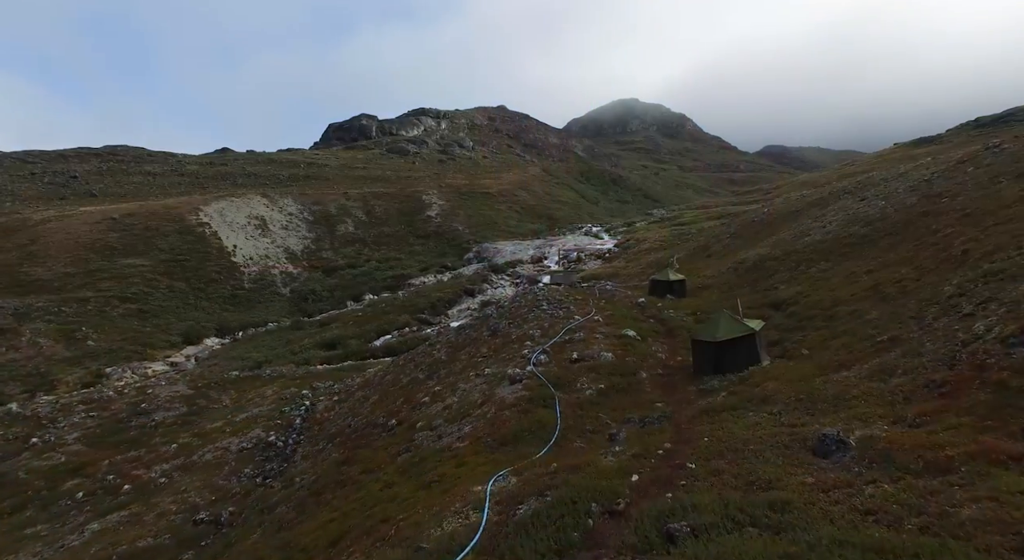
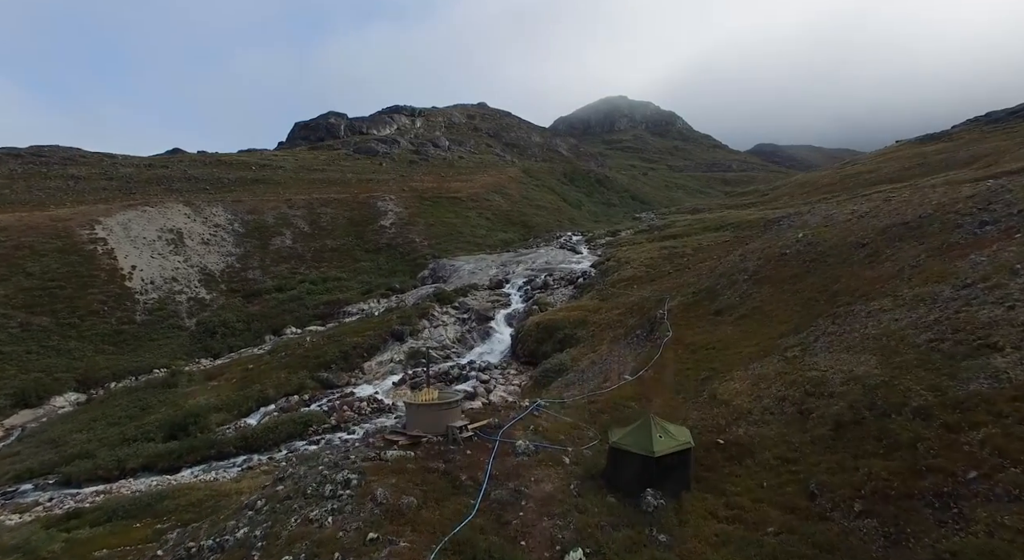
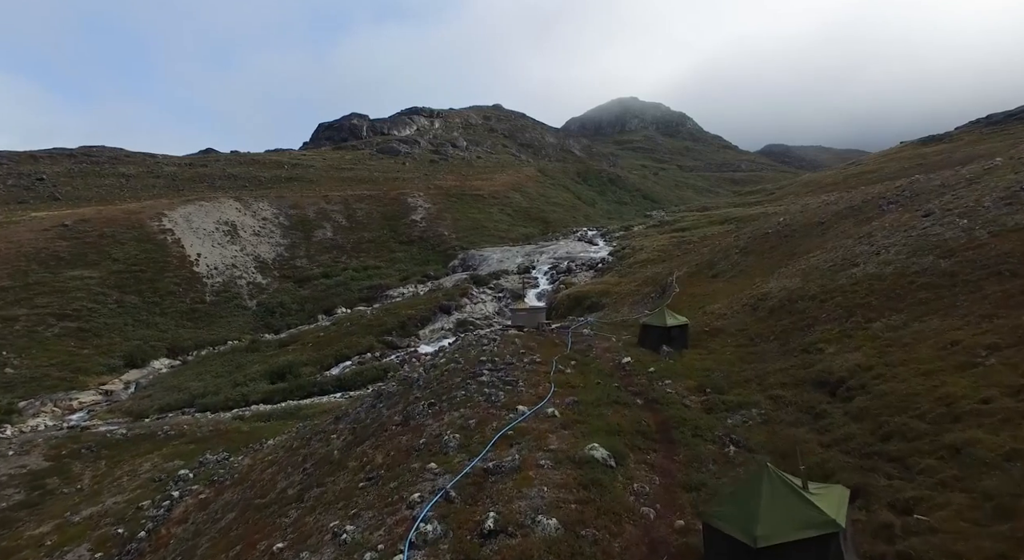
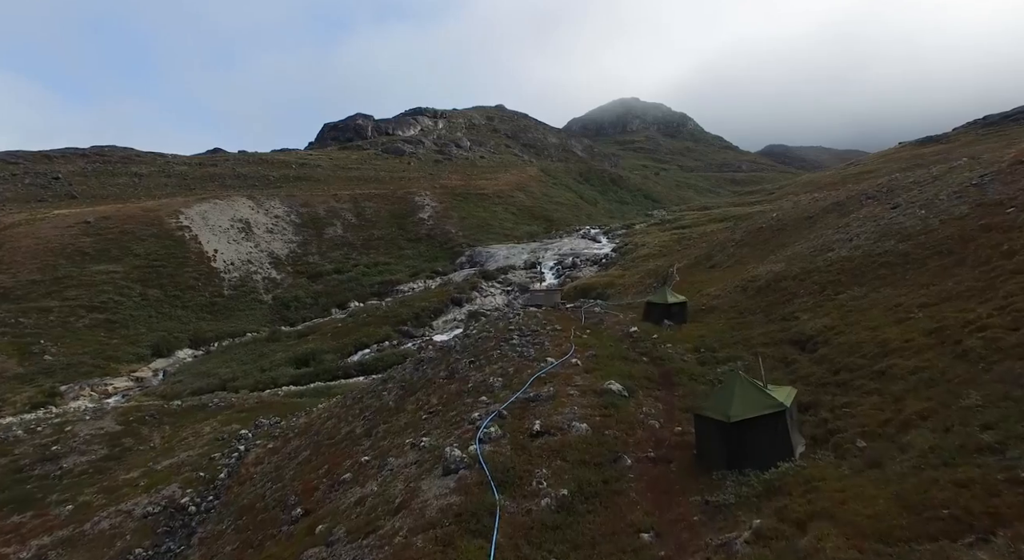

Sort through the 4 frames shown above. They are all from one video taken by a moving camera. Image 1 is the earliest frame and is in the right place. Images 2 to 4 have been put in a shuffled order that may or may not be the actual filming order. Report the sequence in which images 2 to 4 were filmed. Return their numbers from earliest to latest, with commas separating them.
4, 3, 2
